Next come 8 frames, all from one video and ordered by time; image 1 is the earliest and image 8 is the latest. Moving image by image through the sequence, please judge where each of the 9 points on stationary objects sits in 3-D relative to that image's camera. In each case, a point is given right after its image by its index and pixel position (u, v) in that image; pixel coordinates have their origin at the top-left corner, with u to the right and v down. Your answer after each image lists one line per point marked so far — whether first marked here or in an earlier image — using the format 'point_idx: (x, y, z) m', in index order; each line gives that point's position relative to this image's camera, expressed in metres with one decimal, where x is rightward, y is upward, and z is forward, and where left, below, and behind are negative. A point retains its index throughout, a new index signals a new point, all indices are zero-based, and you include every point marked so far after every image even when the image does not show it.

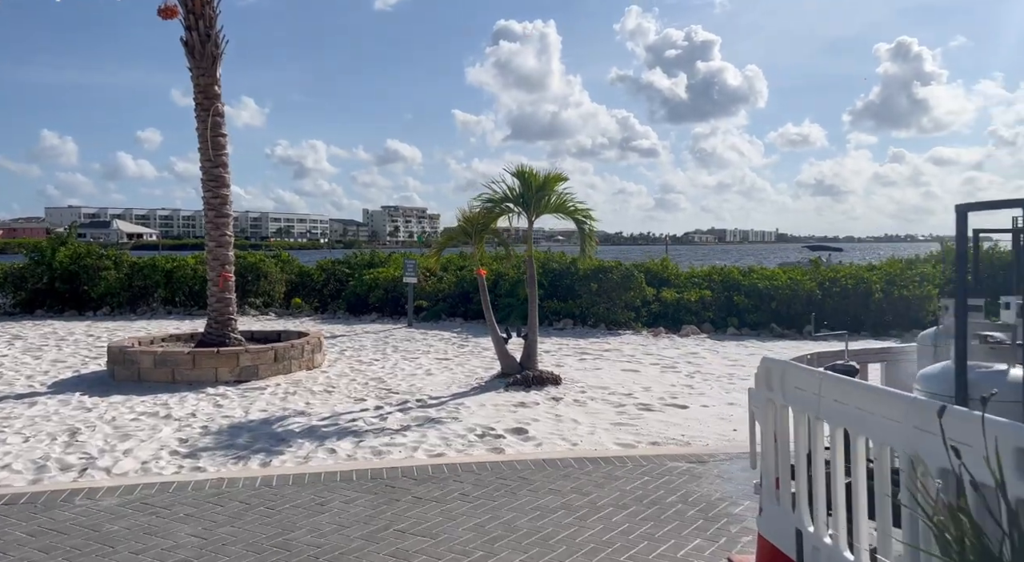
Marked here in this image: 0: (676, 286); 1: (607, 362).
0: (+3.4, -0.1, +14.3) m
1: (+1.4, -1.2, +10.0) m
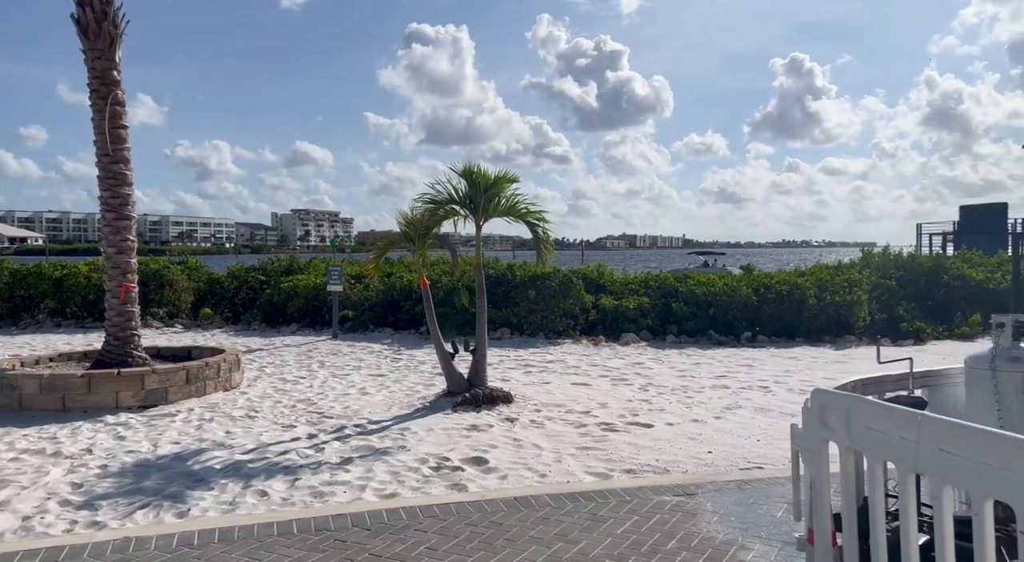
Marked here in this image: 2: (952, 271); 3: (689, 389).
0: (+2.0, -0.2, +14.0) m
1: (+0.6, -1.3, +9.5) m
2: (+8.7, +0.2, +13.9) m
3: (+2.1, -1.3, +8.4) m
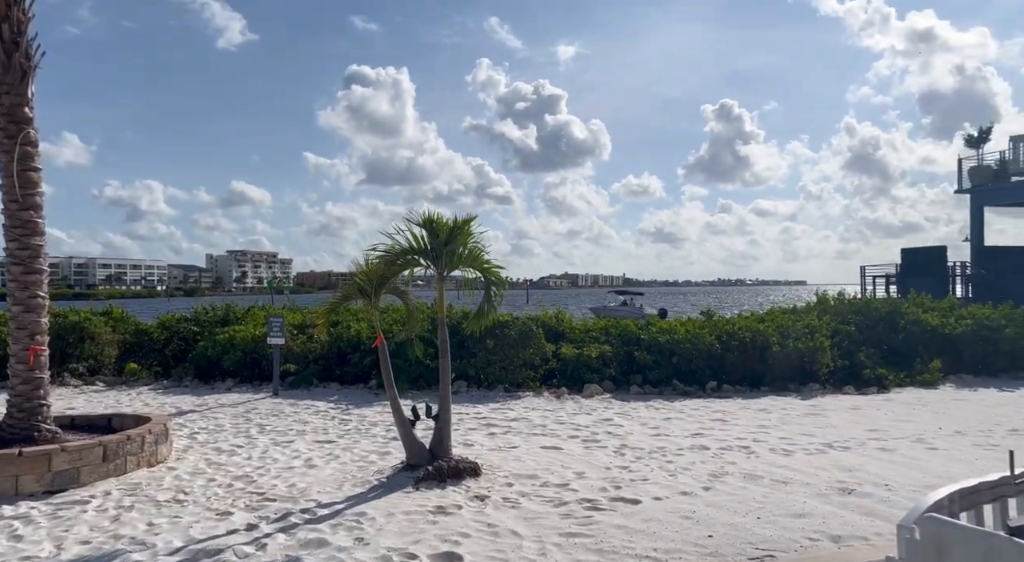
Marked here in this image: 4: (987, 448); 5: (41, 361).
0: (+1.2, -1.2, +13.4) m
1: (+0.1, -2.0, +8.8) m
2: (+7.9, -0.7, +13.9) m
3: (+1.7, -1.9, +7.8) m
4: (+5.3, -1.9, +7.8) m
5: (-4.9, -0.8, +7.3) m
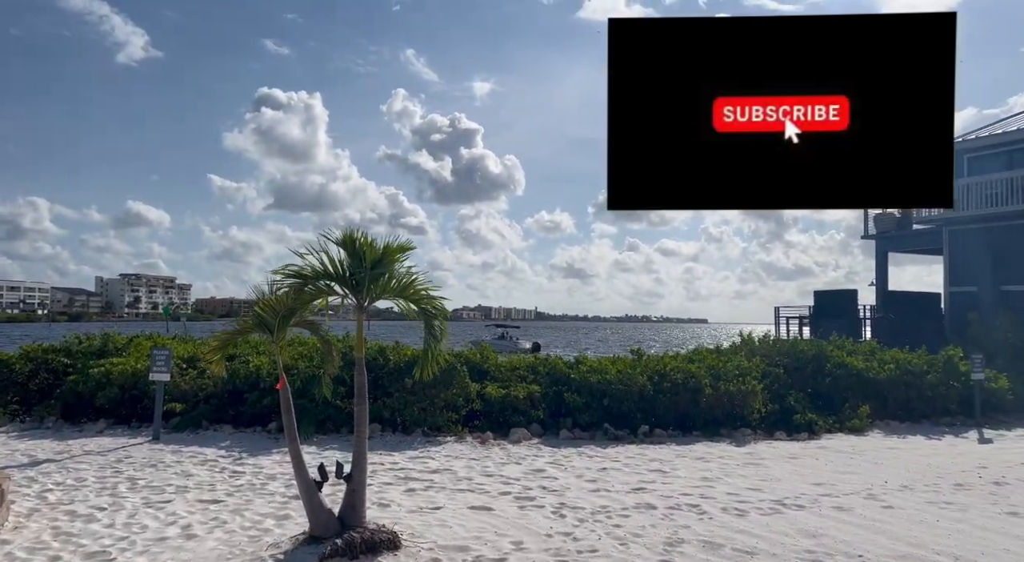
0: (-0.3, -1.8, +12.4) m
1: (-0.8, -2.4, +7.7) m
2: (+6.3, -1.5, +13.8) m
3: (+1.0, -2.3, +6.9) m
4: (+4.5, -2.4, +7.4) m
5: (-5.5, -1.0, +5.7) m
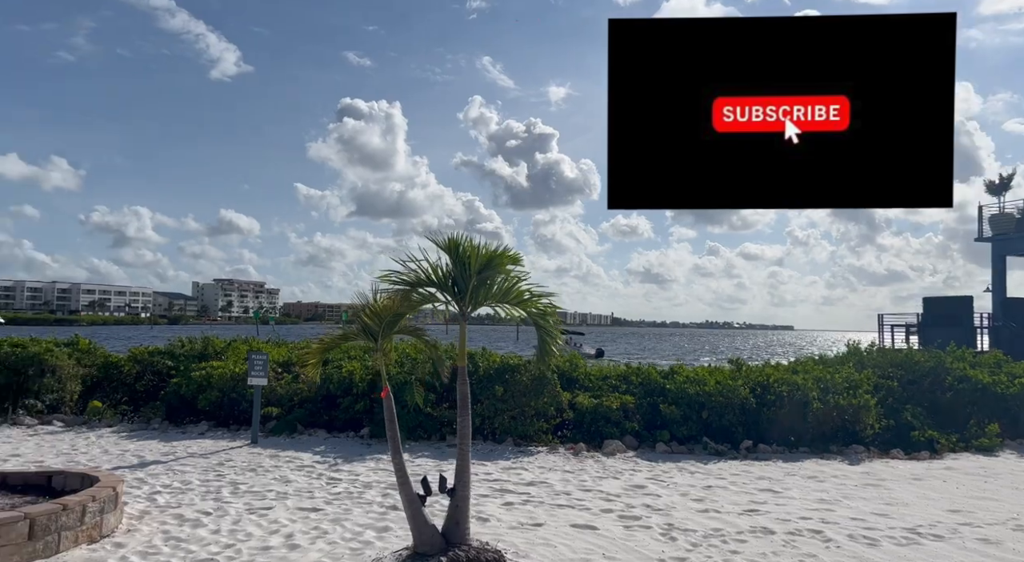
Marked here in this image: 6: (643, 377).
0: (+1.3, -1.9, +12.1) m
1: (+0.3, -2.4, +7.4) m
2: (+8.0, -1.6, +12.7) m
3: (+2.0, -2.4, +6.4) m
4: (+5.6, -2.4, +6.5) m
5: (-4.6, -1.1, +5.9) m
6: (+2.3, -1.7, +12.2) m
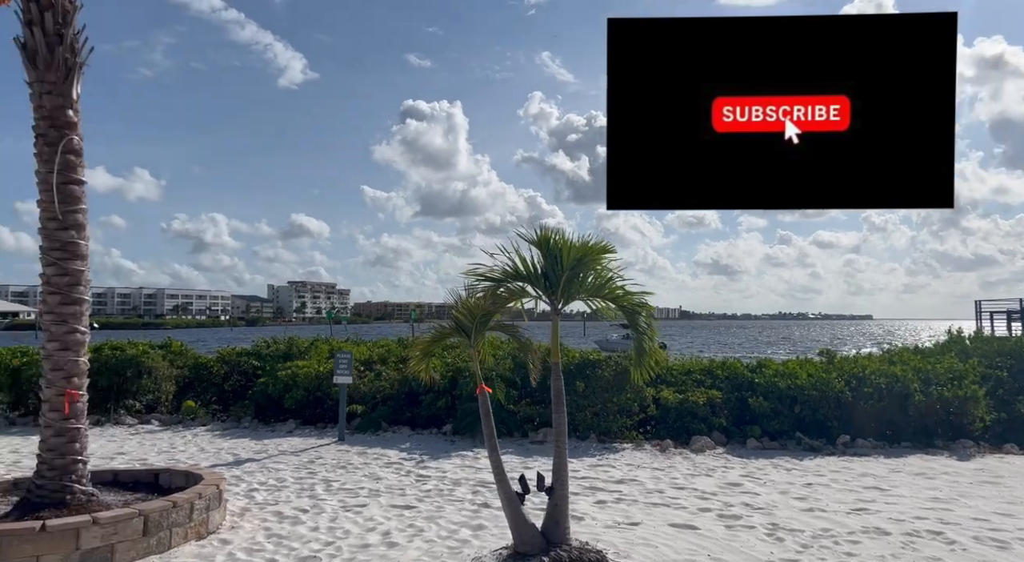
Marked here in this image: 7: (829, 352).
0: (+2.7, -1.7, +11.7) m
1: (+1.3, -2.3, +7.2) m
2: (+9.4, -1.3, +11.7) m
3: (+2.8, -2.2, +6.1) m
4: (+6.4, -2.2, +5.8) m
5: (-3.8, -1.1, +6.1) m
6: (+3.7, -1.5, +11.8) m
7: (+5.8, -1.3, +12.7) m
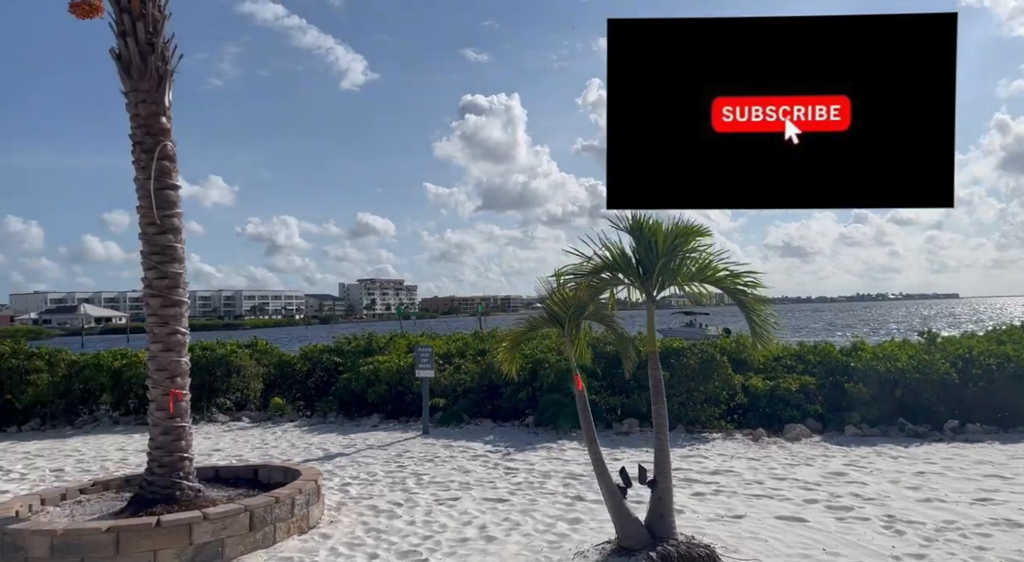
0: (+4.1, -1.5, +11.3) m
1: (+2.3, -2.2, +6.9) m
2: (+10.7, -0.8, +10.7) m
3: (+3.7, -2.0, +5.7) m
4: (+7.2, -1.9, +5.1) m
5: (-3.0, -1.2, +6.3) m
6: (+5.0, -1.2, +11.3) m
7: (+7.2, -0.9, +12.0) m
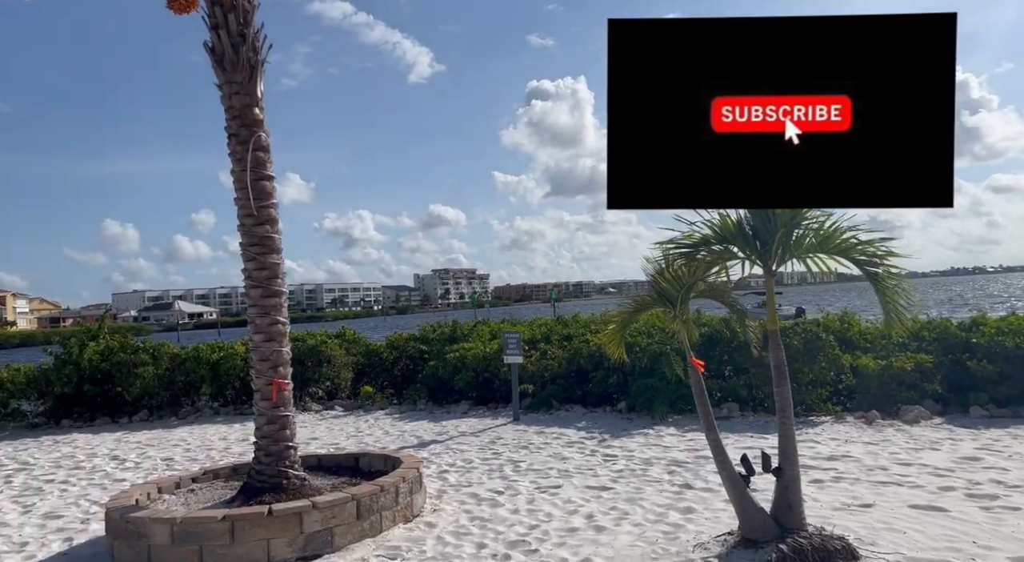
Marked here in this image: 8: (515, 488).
0: (+5.5, -1.0, +10.6) m
1: (+3.2, -1.9, +6.4) m
2: (+12.0, -0.2, +9.3) m
3: (+4.5, -1.8, +5.0) m
4: (+8.0, -1.5, +4.1) m
5: (-2.1, -1.1, +6.4) m
6: (+6.4, -0.8, +10.5) m
7: (+8.6, -0.4, +11.0) m
8: (0.0, -2.1, +7.2) m
